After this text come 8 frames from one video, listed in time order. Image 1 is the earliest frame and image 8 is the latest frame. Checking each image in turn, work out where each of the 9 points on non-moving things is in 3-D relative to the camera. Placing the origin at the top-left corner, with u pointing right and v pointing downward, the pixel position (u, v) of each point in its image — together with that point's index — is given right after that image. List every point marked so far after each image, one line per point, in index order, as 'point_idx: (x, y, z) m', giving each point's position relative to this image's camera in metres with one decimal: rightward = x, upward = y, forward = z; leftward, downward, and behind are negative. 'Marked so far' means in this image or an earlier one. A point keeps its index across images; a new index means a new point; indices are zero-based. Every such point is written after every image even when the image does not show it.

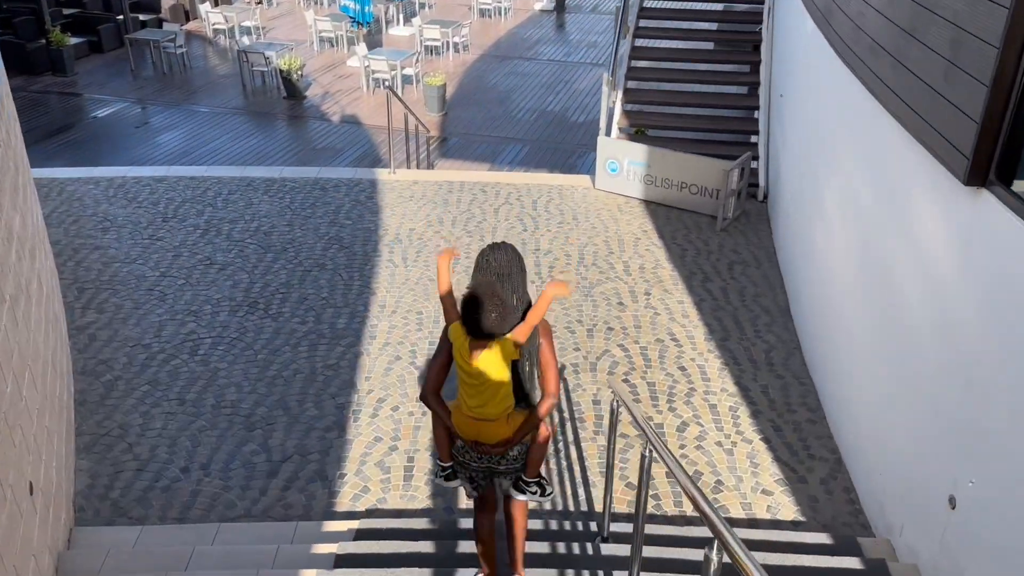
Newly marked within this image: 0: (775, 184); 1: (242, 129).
0: (+2.7, +1.0, +8.4) m
1: (-5.3, +3.2, +16.6) m
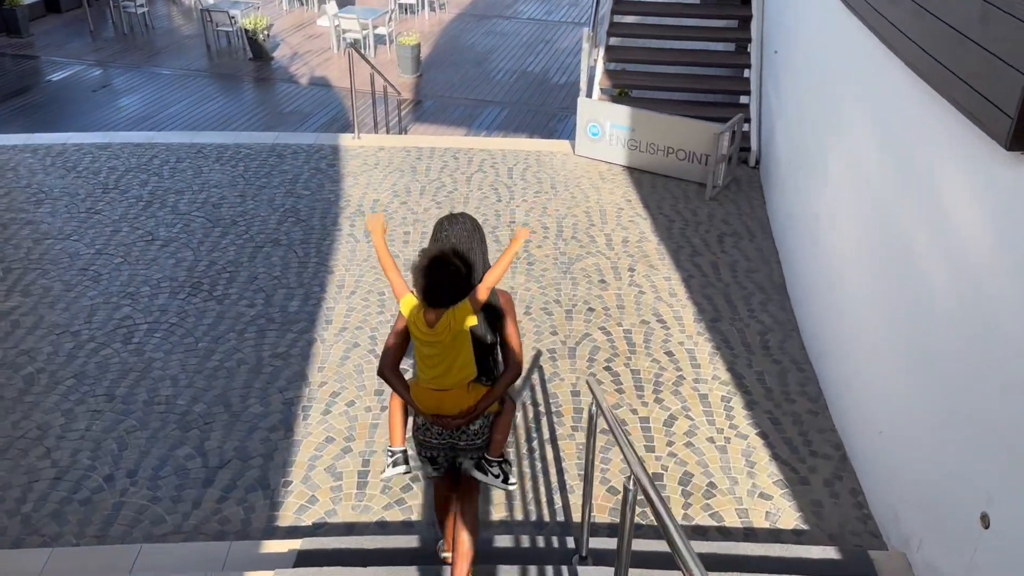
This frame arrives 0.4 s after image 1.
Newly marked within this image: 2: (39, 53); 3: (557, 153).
0: (+2.4, +1.3, +7.8) m
1: (-5.7, +3.7, +15.7) m
2: (-9.9, +4.9, +17.4) m
3: (+0.4, +1.4, +8.4) m
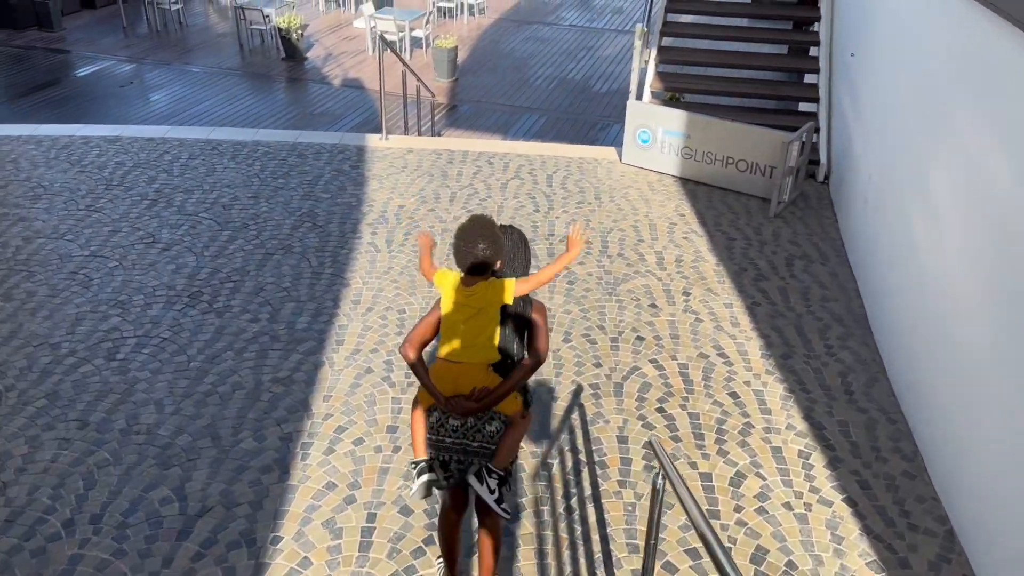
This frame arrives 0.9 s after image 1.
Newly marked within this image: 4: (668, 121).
0: (+2.7, +1.0, +6.9) m
1: (-5.0, +3.6, +15.2) m
2: (-9.0, +4.9, +17.0) m
3: (+0.8, +1.2, +7.6) m
4: (+1.3, +1.4, +7.2) m
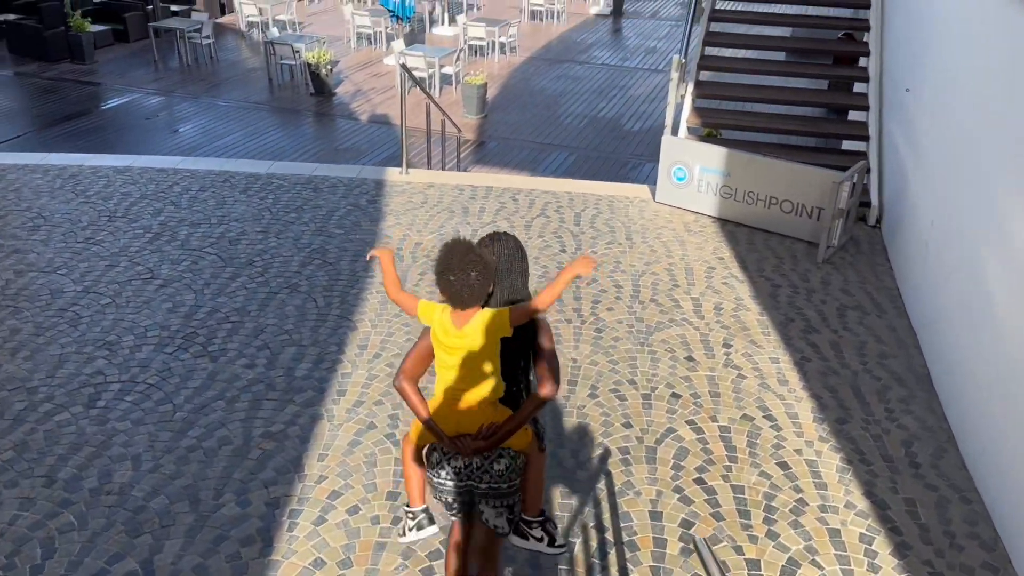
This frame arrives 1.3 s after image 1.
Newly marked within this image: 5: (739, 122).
0: (+2.9, +0.6, +6.4) m
1: (-4.5, +3.0, +15.0) m
2: (-8.4, +4.3, +17.0) m
3: (+1.0, +0.8, +7.2) m
4: (+1.6, +1.0, +6.7) m
5: (+2.1, +1.6, +7.7) m
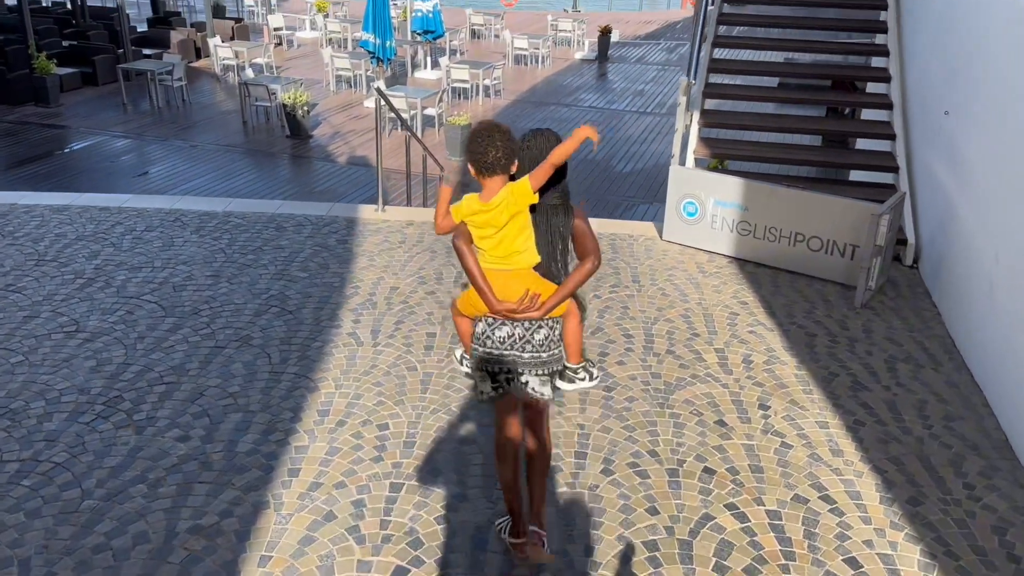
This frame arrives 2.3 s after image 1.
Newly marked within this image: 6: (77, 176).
0: (+2.9, +0.3, +5.6) m
1: (-4.7, +2.1, +14.2) m
2: (-8.7, +3.2, +16.2) m
3: (+1.0, +0.4, +6.4) m
4: (+1.5, +0.7, +5.9) m
5: (+2.0, +1.2, +6.9) m
6: (-7.0, +1.8, +13.4) m
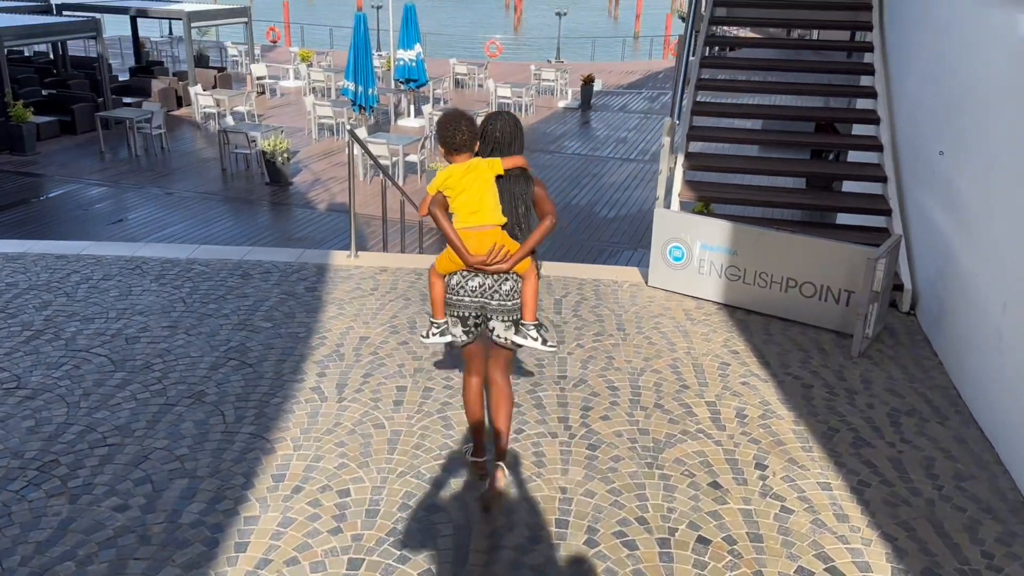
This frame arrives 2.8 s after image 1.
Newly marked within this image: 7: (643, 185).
0: (+2.7, 0.0, +5.4) m
1: (-5.0, +1.2, +13.9) m
2: (-9.0, +2.3, +15.9) m
3: (+0.8, 0.0, +6.1) m
4: (+1.3, +0.4, +5.7) m
5: (+1.8, +0.8, +6.7) m
6: (-7.3, +1.0, +13.1) m
7: (+2.5, +2.0, +15.9) m
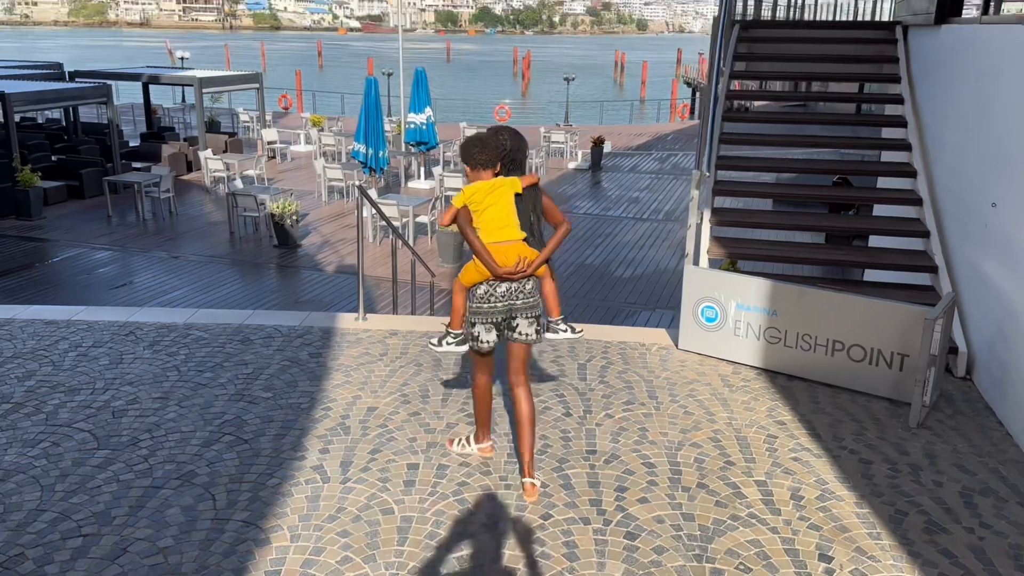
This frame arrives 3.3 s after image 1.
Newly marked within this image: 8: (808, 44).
0: (+2.9, -0.3, +4.9) m
1: (-4.8, +0.2, +13.6) m
2: (-8.8, +1.0, +15.7) m
3: (+0.9, -0.4, +5.6) m
4: (+1.5, 0.0, +5.3) m
5: (+2.0, +0.3, +6.3) m
6: (-7.1, 0.0, +12.8) m
7: (+2.7, +0.8, +15.5) m
8: (+3.1, +2.6, +8.8) m
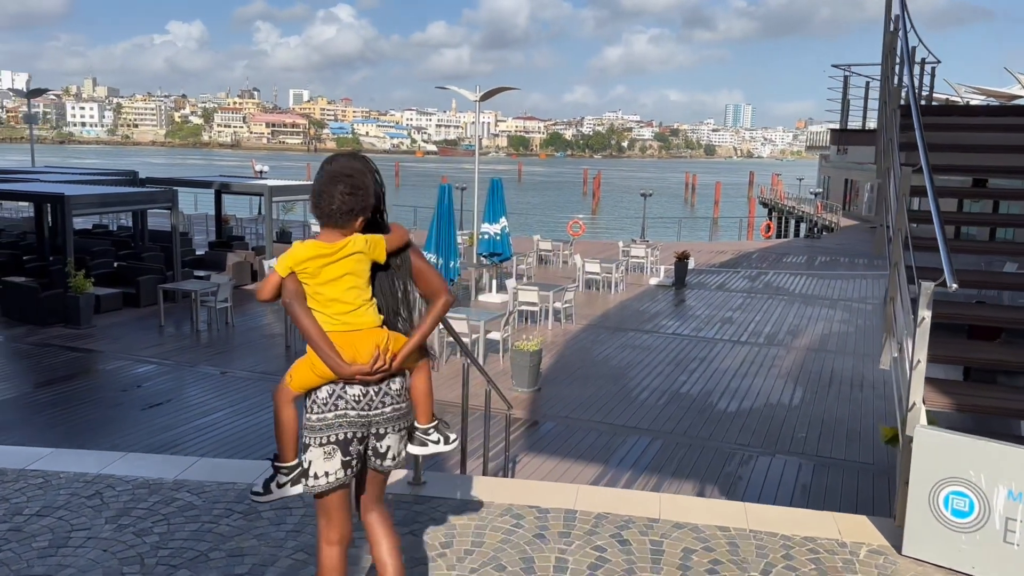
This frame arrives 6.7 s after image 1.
0: (+3.4, -1.0, +2.8) m
1: (-3.6, -1.6, +12.1) m
2: (-7.4, -1.0, +14.6) m
3: (+1.5, -1.1, +3.7) m
4: (+2.0, -0.7, +3.3) m
5: (+2.6, -0.6, +4.4) m
6: (-5.9, -1.6, +11.4) m
7: (+4.1, -1.4, +13.5) m
8: (+4.0, +1.3, +7.0) m
